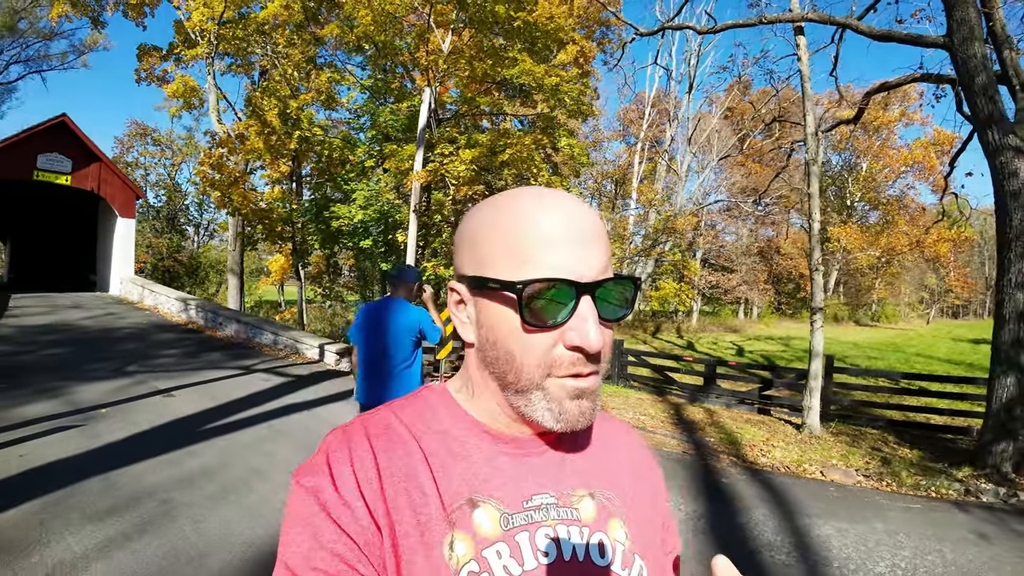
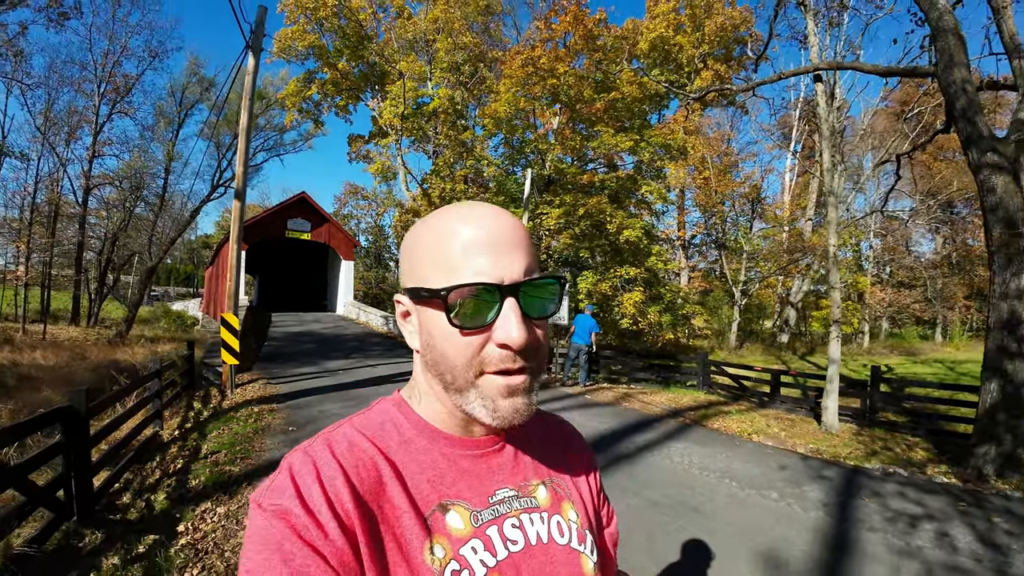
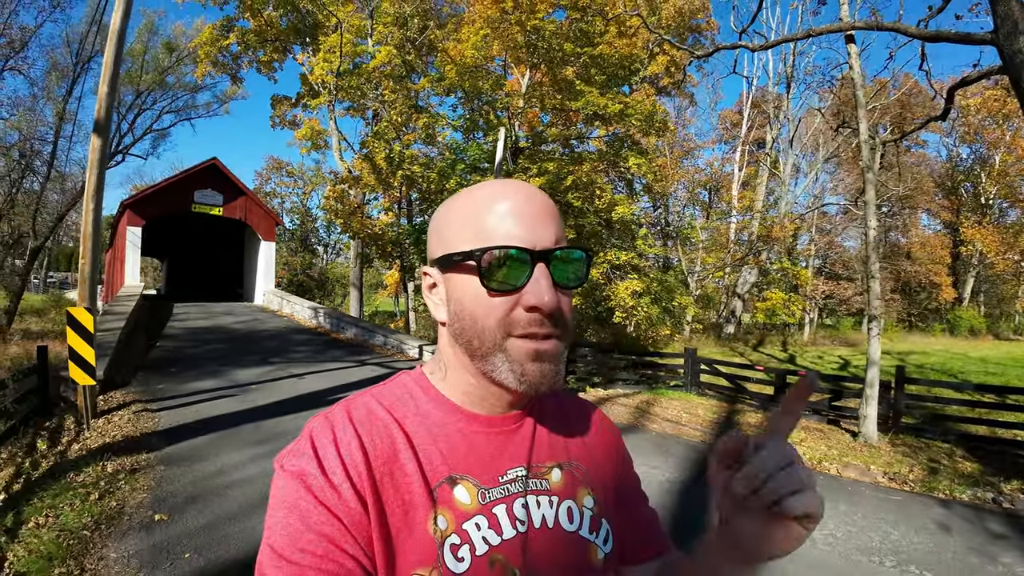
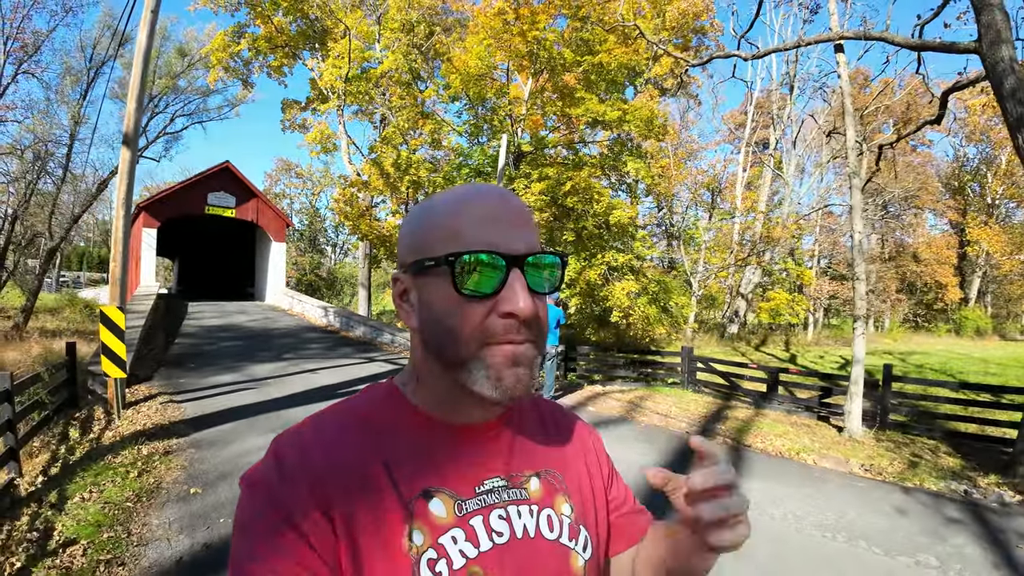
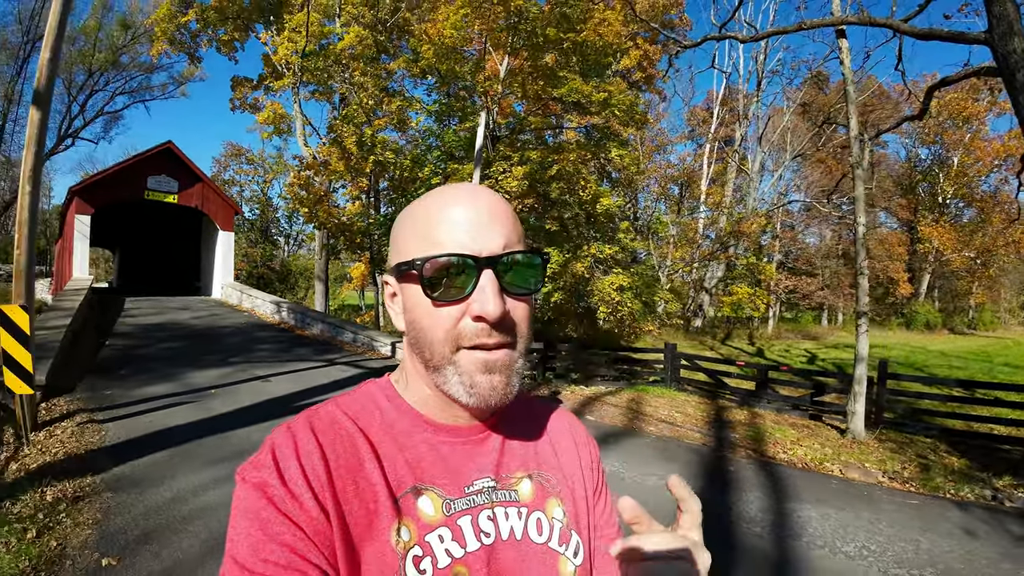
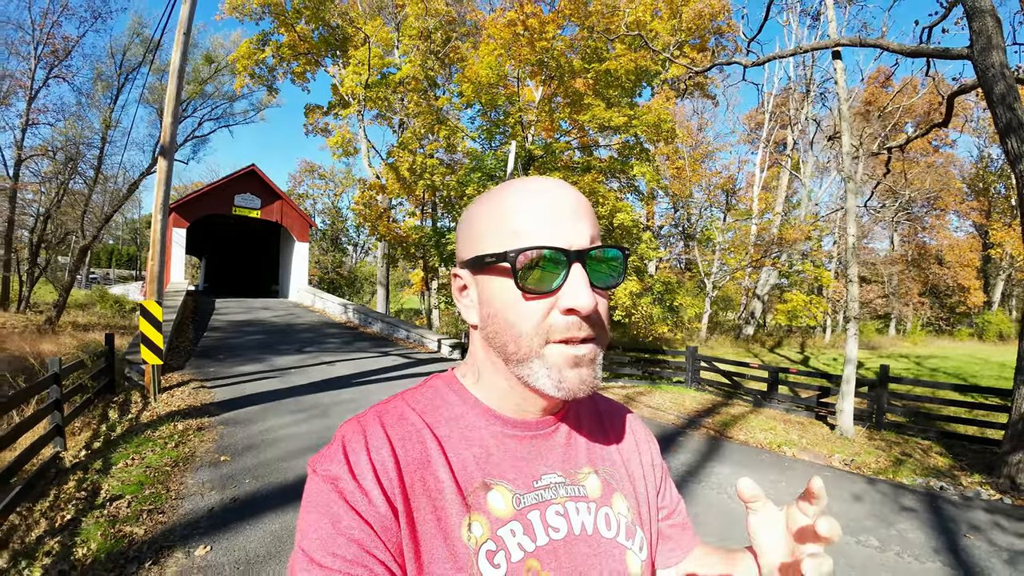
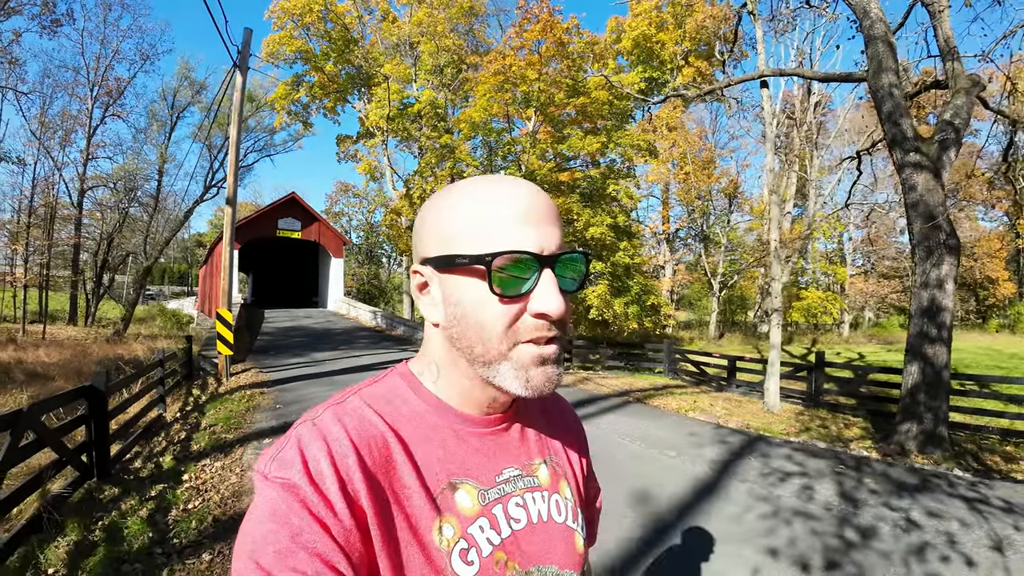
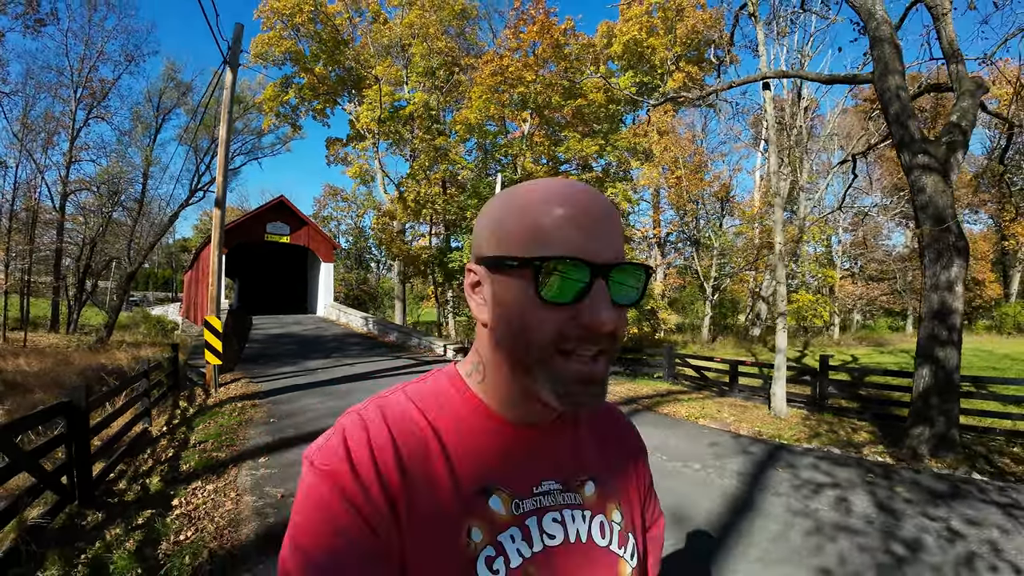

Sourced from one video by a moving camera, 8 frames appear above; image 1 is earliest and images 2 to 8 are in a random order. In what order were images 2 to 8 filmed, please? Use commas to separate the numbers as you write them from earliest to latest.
5, 3, 4, 6, 2, 8, 7
